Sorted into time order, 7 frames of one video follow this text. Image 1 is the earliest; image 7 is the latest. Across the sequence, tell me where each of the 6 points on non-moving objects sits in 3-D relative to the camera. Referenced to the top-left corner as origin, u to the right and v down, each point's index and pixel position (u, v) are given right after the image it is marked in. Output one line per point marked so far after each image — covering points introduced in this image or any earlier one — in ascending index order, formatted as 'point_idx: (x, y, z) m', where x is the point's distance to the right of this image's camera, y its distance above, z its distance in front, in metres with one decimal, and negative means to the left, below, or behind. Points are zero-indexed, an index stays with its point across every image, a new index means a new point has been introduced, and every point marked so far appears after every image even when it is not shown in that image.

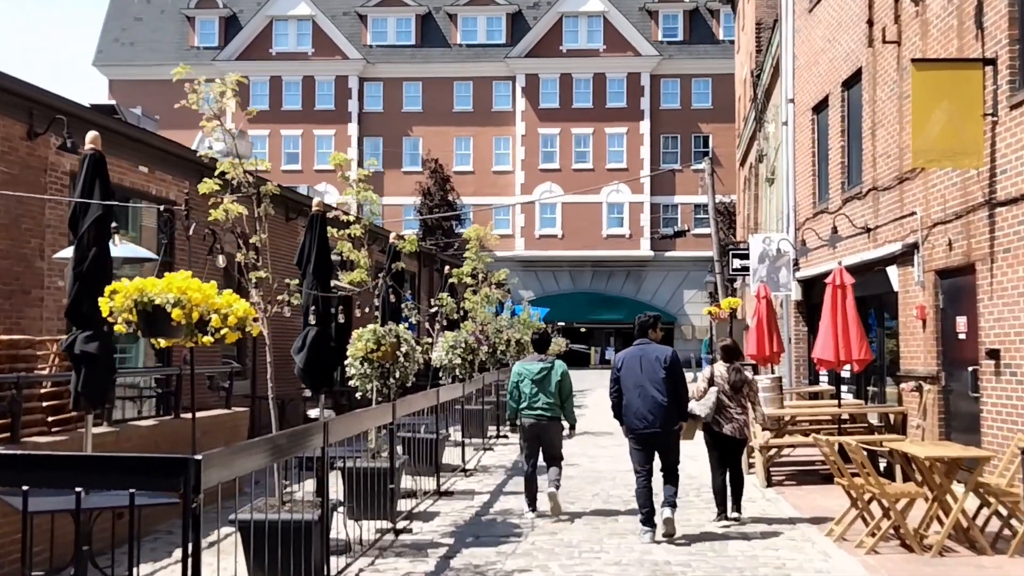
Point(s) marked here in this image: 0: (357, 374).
0: (-1.4, -0.8, +9.3) m
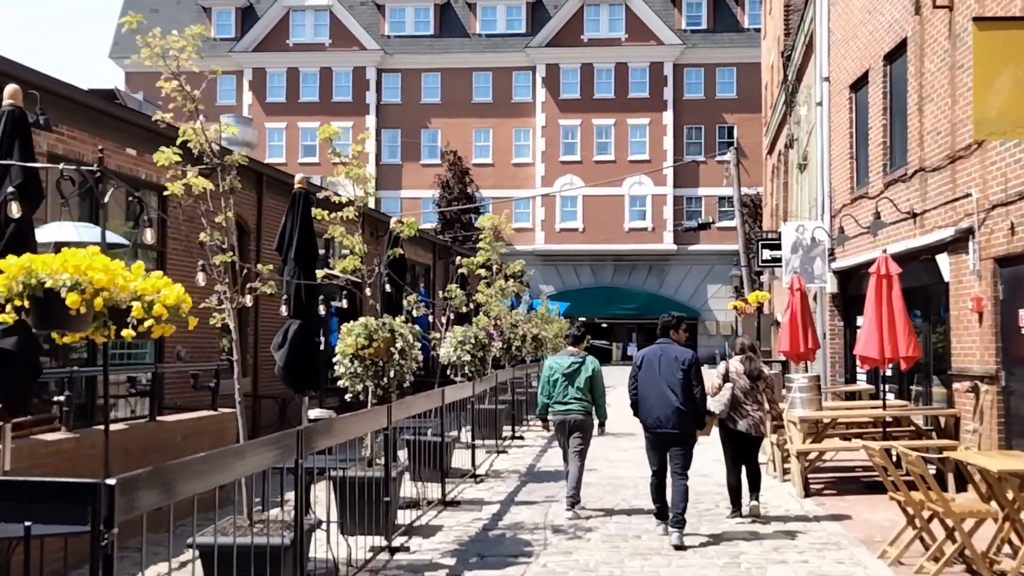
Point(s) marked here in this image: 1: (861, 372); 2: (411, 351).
0: (-1.4, -0.7, +8.3) m
1: (+5.4, -1.3, +15.6) m
2: (-0.8, -0.5, +8.6) m
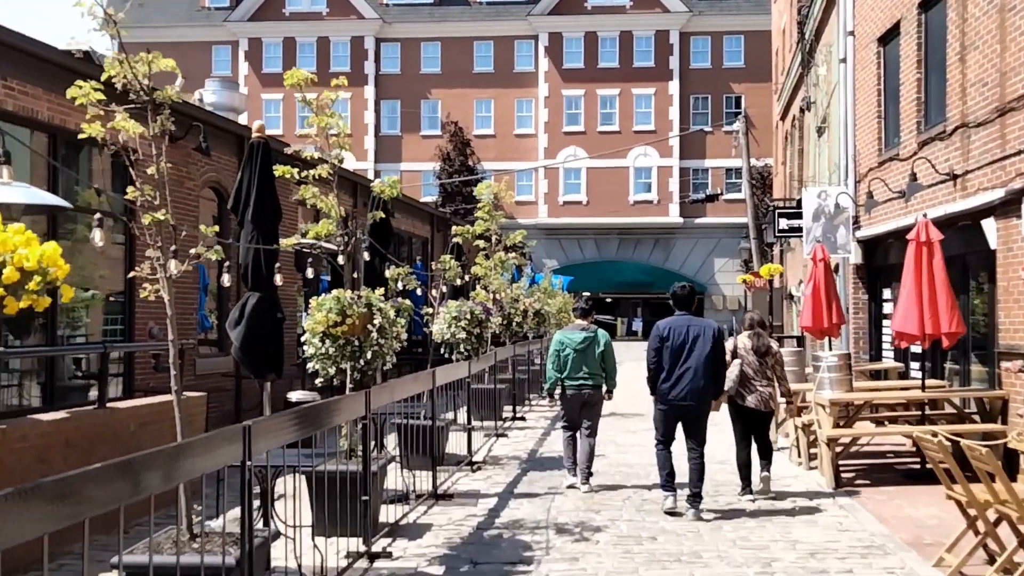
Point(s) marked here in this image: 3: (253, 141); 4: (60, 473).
0: (-1.4, -0.5, +7.2) m
1: (+5.4, -0.9, +14.5) m
2: (-0.9, -0.3, +7.5) m
3: (-1.7, +1.0, +6.6) m
4: (-3.3, -1.3, +7.4) m
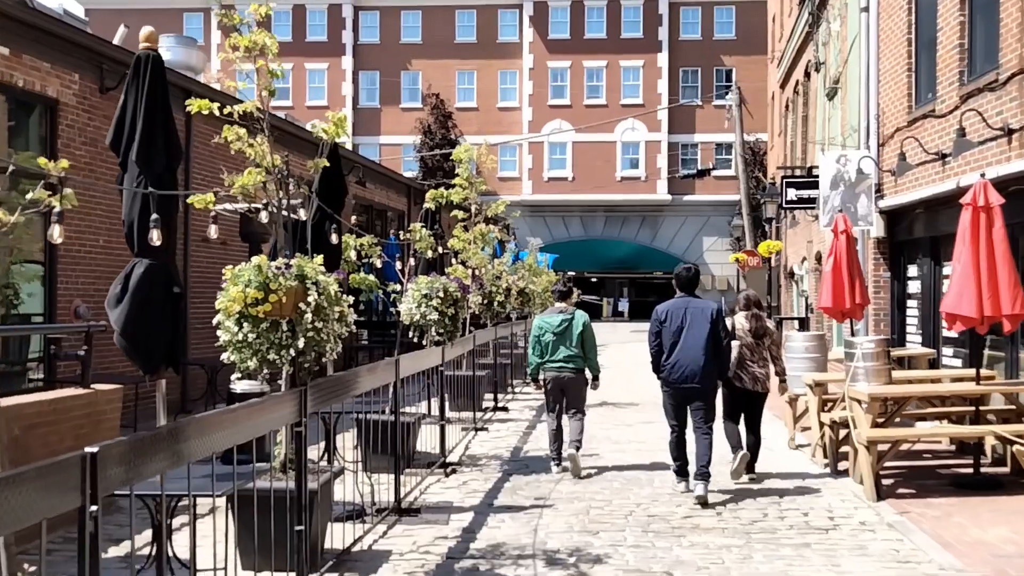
0: (-1.5, -0.3, +5.6) m
1: (+5.1, -0.6, +13.0) m
2: (-1.0, -0.1, +5.8) m
3: (-1.8, +1.1, +4.9) m
4: (-3.4, -1.2, +5.7) m
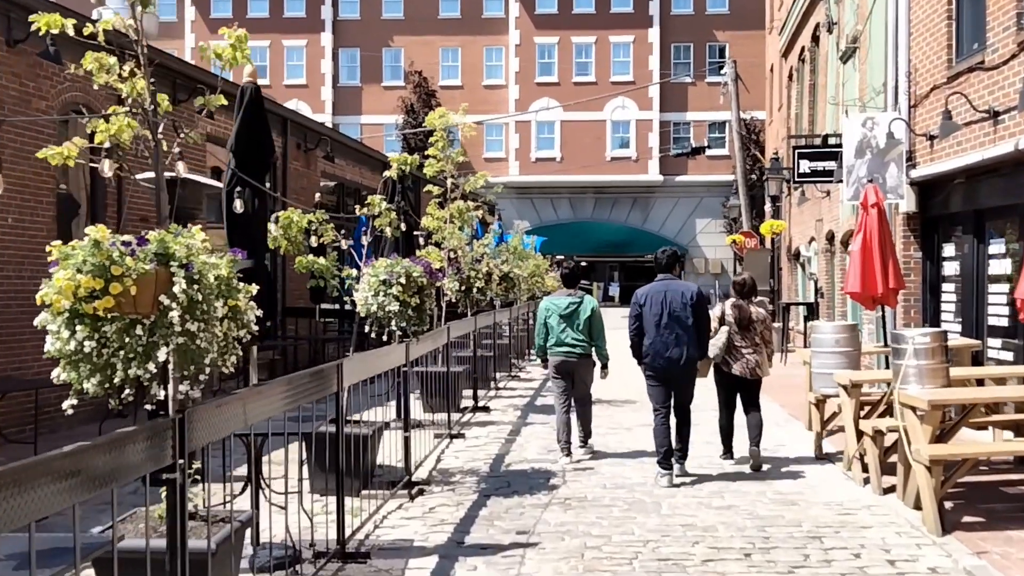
0: (-1.7, -0.2, +3.9) m
1: (+4.9, -0.4, +11.3) m
2: (-1.1, -0.1, +4.1) m
3: (-1.9, +1.2, +3.2) m
4: (-3.6, -1.1, +4.0) m
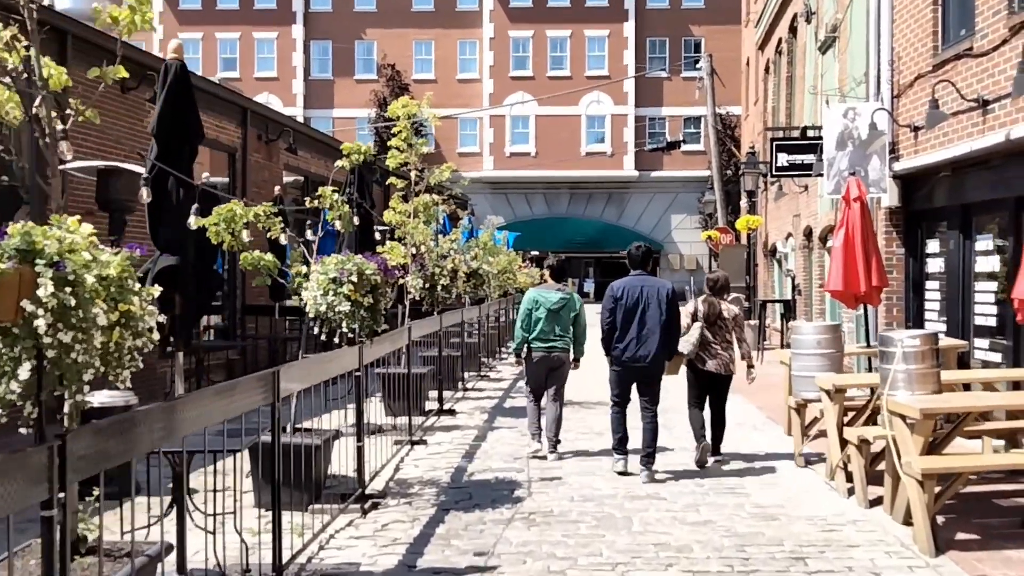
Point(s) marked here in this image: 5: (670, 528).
0: (-1.8, -0.3, +3.3) m
1: (+4.6, -0.3, +10.9) m
2: (-1.3, -0.1, +3.5) m
3: (-2.1, +1.2, +2.6) m
4: (-3.8, -1.1, +3.4) m
5: (+1.1, -1.6, +6.8) m
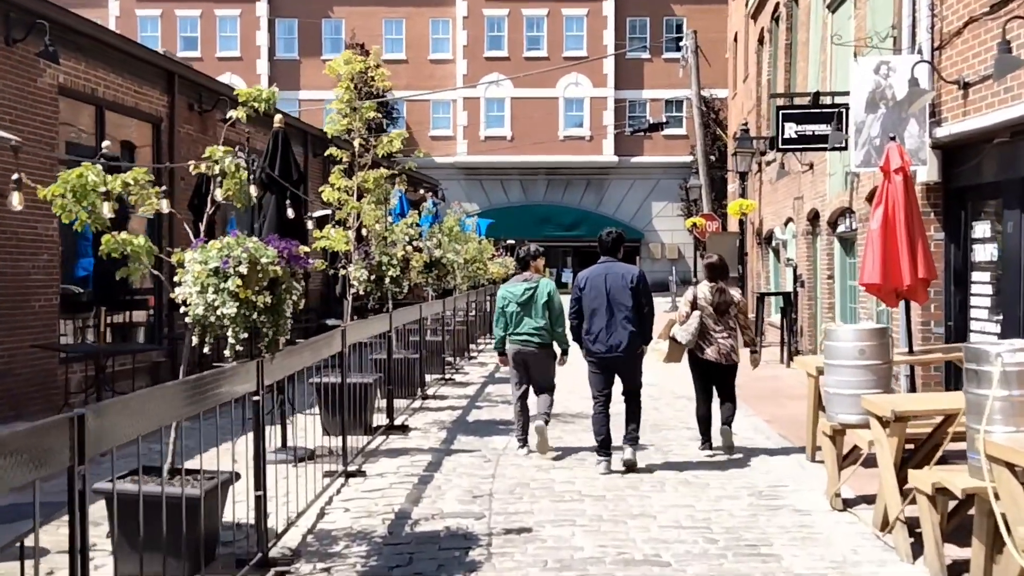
0: (-2.0, -0.3, +1.2) m
1: (+4.2, -0.3, +9.0) m
2: (-1.5, -0.1, +1.5) m
3: (-2.3, +1.1, +0.5) m
4: (-3.9, -1.1, +1.3) m
5: (+0.8, -1.6, +4.9) m
